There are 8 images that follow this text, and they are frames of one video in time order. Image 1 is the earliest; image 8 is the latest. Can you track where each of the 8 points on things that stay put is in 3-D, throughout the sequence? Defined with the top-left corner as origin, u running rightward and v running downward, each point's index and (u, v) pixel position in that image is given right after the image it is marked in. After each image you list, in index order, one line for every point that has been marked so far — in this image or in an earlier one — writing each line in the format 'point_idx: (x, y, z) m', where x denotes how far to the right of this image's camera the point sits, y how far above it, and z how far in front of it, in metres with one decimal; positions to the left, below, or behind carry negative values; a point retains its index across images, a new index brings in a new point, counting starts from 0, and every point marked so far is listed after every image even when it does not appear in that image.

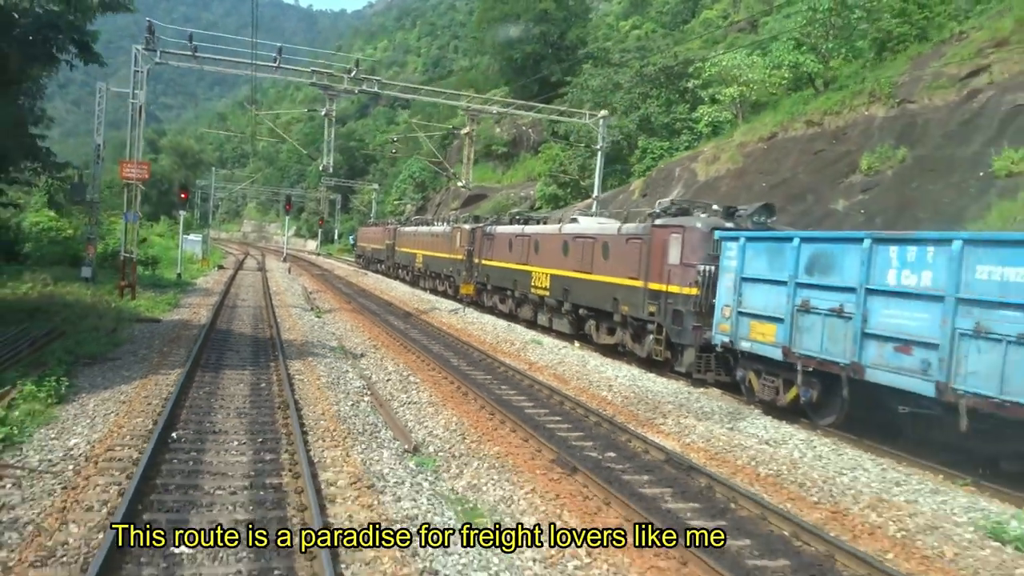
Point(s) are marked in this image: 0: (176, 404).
0: (-4.6, -1.5, +10.1) m
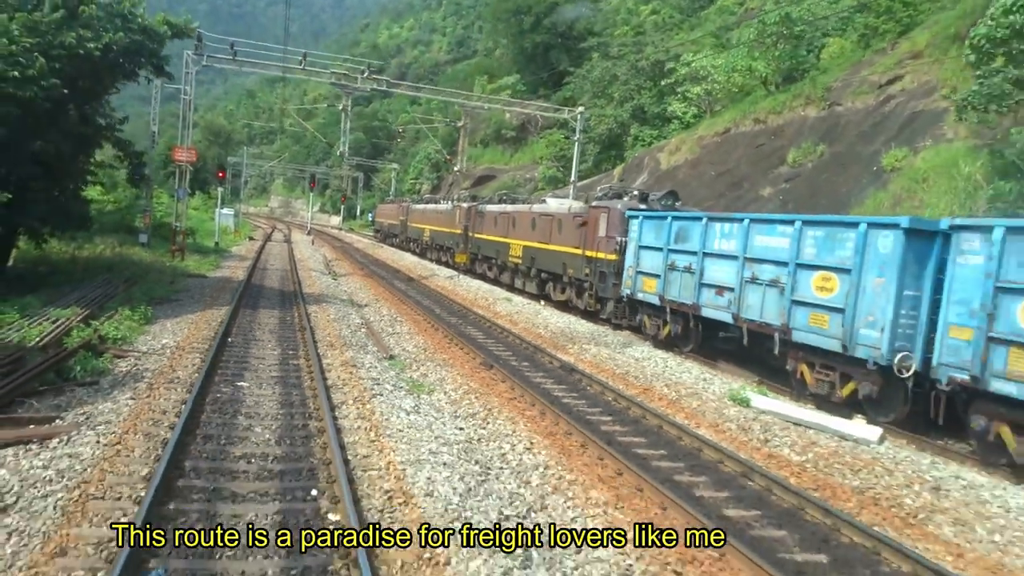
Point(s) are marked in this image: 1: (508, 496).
0: (-5.6, -0.7, +14.5) m
1: (0.0, -1.9, +6.8) m
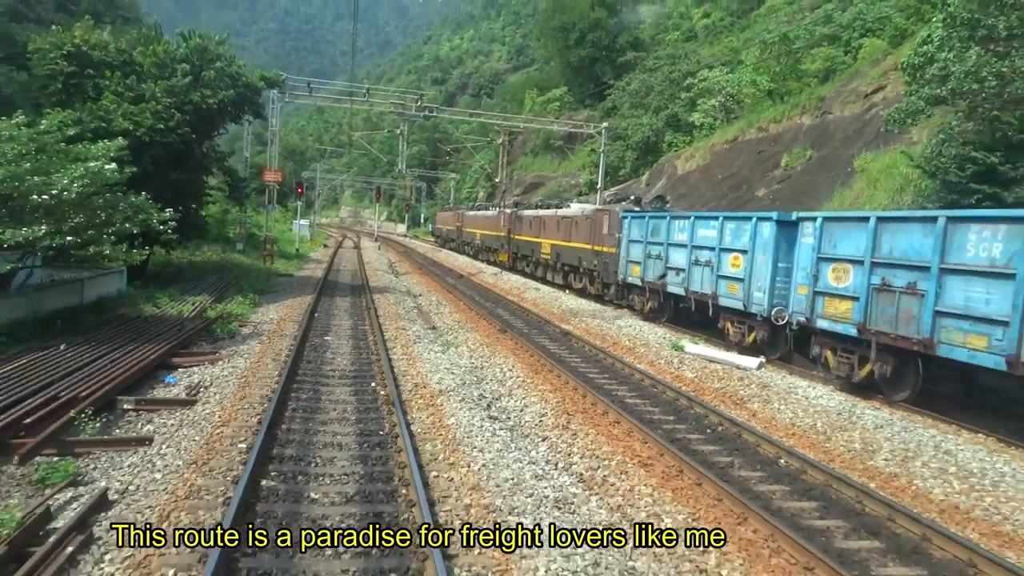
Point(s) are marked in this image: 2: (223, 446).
0: (-5.2, -0.4, +19.4) m
1: (-0.3, -1.5, +11.2) m
2: (-3.0, -1.6, +7.8) m
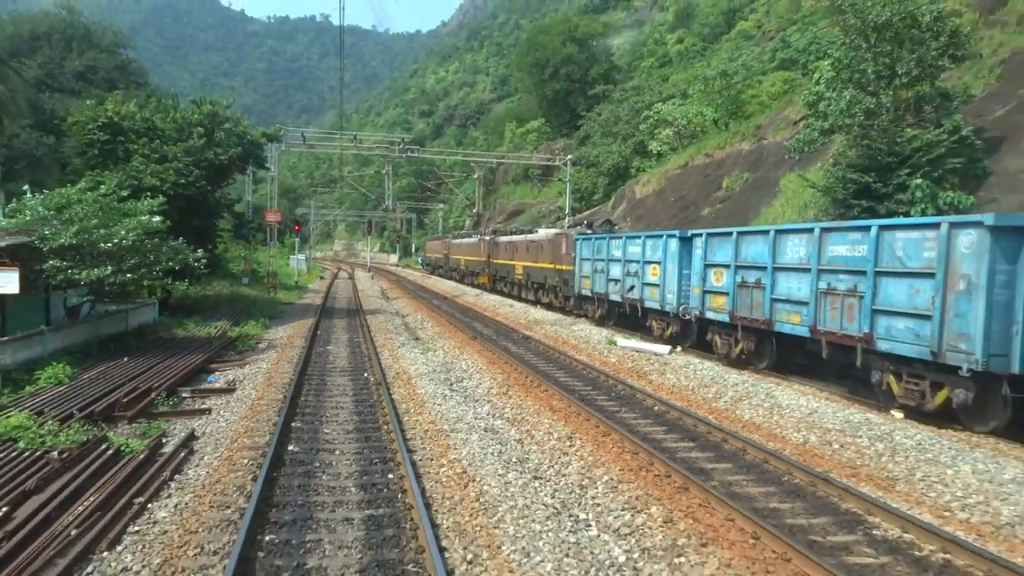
0: (-6.1, -1.2, +22.9) m
1: (-1.1, -1.7, +14.7) m
2: (-3.8, -1.8, +11.2) m
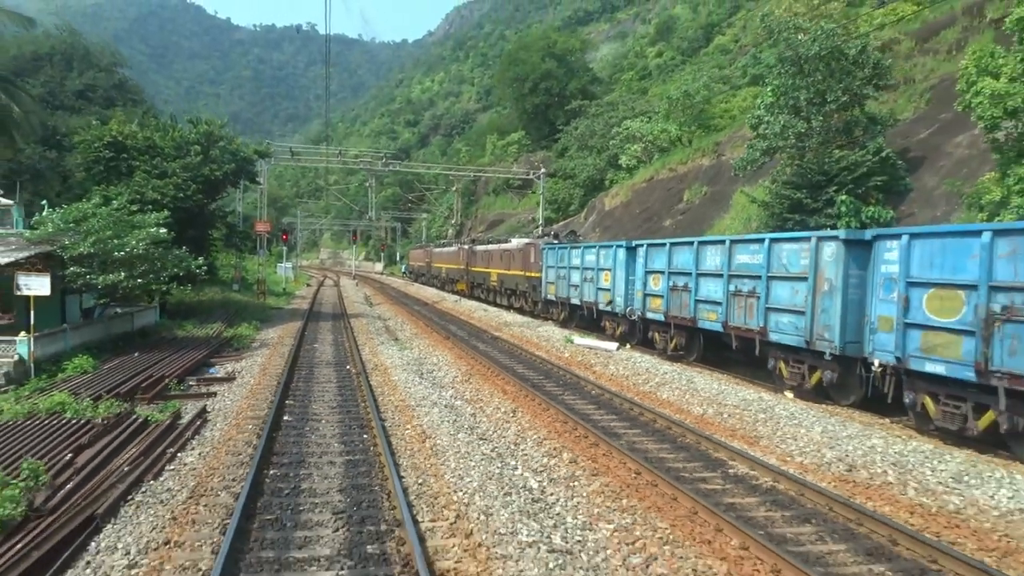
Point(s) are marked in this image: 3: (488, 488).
0: (-7.0, -1.3, +24.9) m
1: (-1.9, -1.8, +16.8) m
2: (-4.5, -1.9, +13.3) m
3: (-0.3, -2.1, +7.8) m
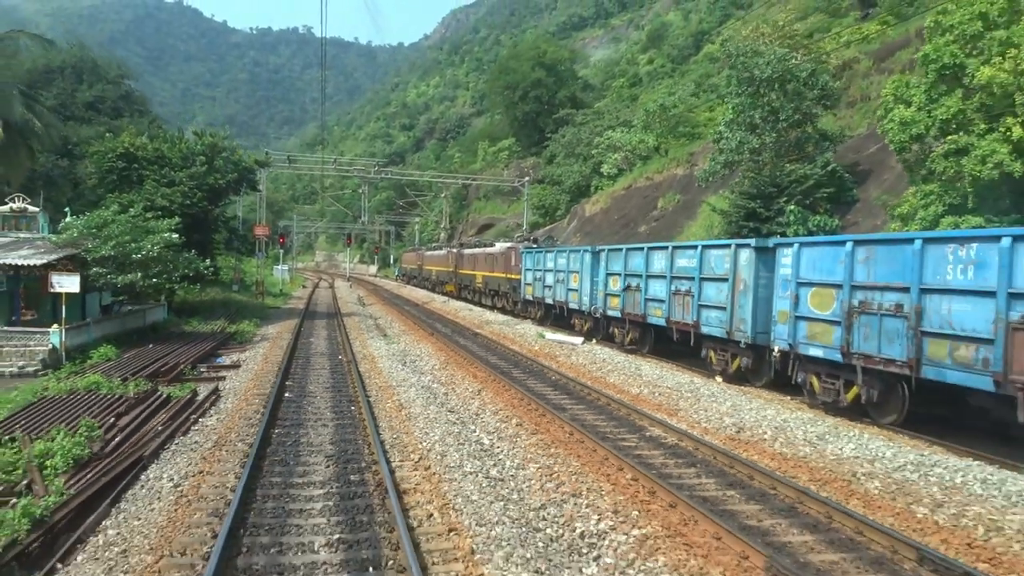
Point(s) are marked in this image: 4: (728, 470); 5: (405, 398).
0: (-7.7, -1.3, +27.0) m
1: (-2.6, -1.7, +18.9) m
2: (-5.2, -1.8, +15.4) m
3: (-0.9, -2.0, +9.9) m
4: (+2.7, -2.2, +9.1) m
5: (-1.9, -1.9, +13.0) m
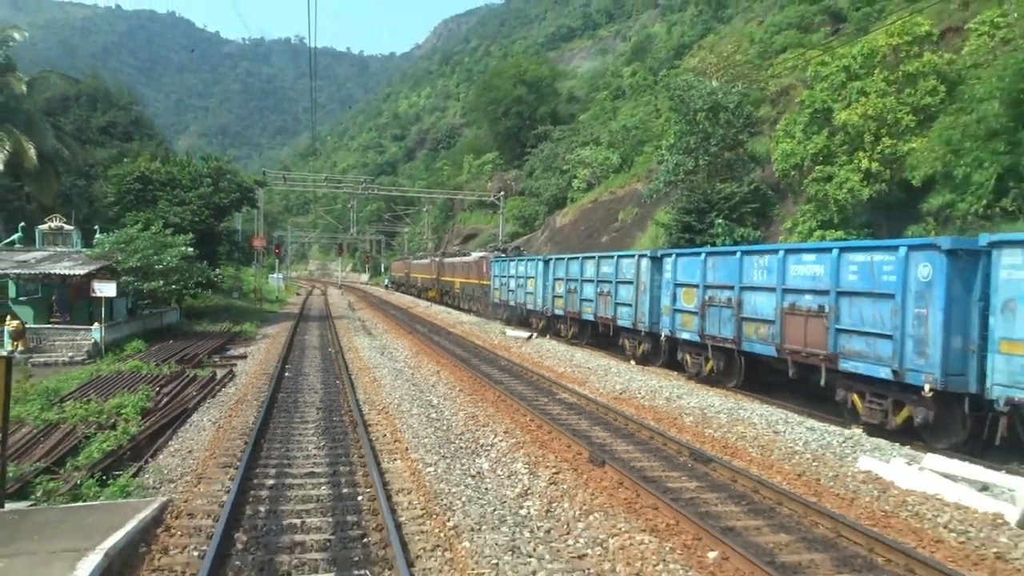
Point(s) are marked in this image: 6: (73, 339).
0: (-9.0, -1.6, +30.7) m
1: (-3.8, -1.9, +22.7) m
2: (-6.3, -1.9, +19.1) m
3: (-2.0, -2.1, +13.7) m
4: (+1.6, -2.2, +12.9) m
5: (-3.0, -2.0, +16.7) m
6: (-11.8, -1.4, +19.9) m
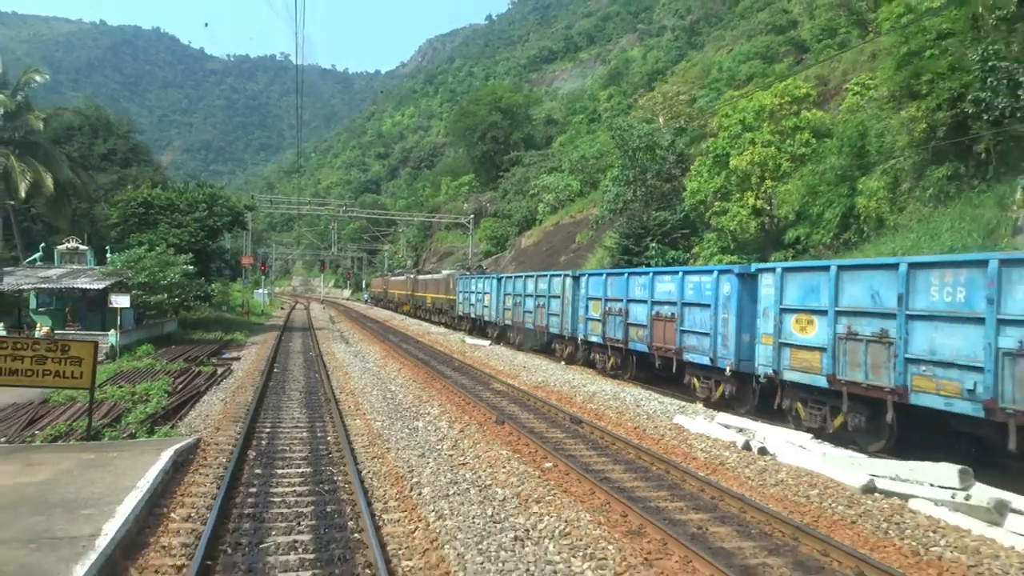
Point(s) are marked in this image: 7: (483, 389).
0: (-10.8, -2.2, +34.4) m
1: (-5.4, -2.3, +26.5) m
2: (-7.9, -2.3, +22.9) m
3: (-3.4, -2.3, +17.5) m
4: (+0.1, -2.5, +16.8) m
5: (-4.5, -2.3, +20.6) m
6: (-13.4, -1.8, +23.5) m
7: (-0.7, -2.5, +18.0) m
